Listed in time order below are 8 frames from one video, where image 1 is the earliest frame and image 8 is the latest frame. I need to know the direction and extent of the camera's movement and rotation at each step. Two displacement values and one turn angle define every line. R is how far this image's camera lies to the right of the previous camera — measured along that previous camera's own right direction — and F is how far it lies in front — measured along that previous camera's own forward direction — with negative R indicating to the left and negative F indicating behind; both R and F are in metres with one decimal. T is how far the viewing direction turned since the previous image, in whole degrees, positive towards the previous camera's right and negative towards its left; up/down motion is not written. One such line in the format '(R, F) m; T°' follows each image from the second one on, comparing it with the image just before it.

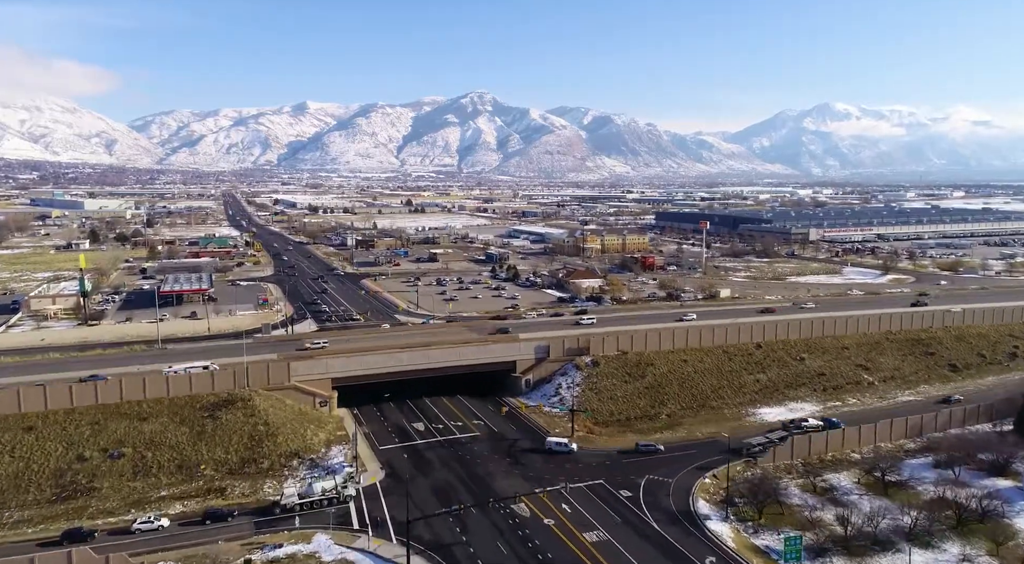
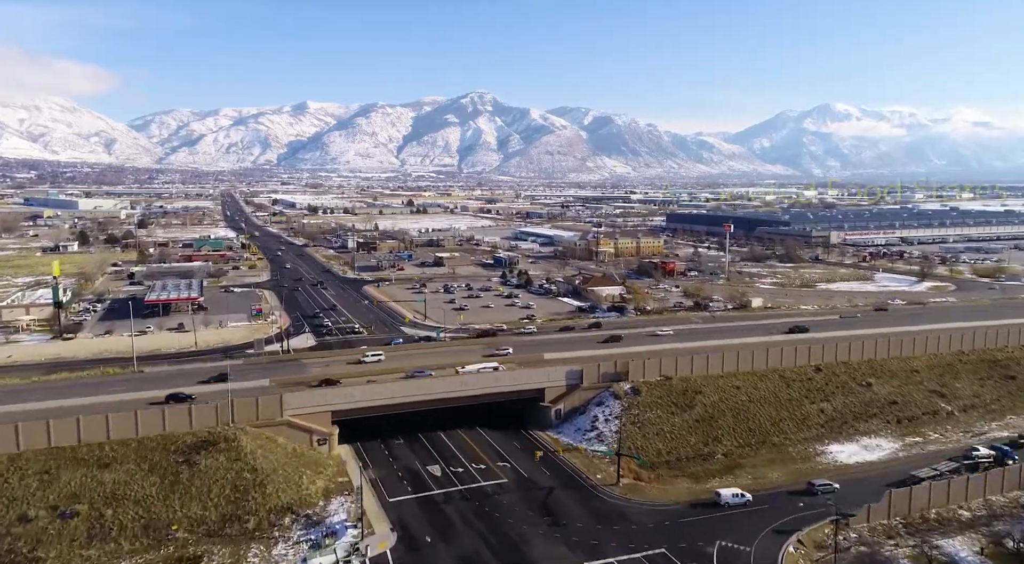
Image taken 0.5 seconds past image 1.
(-0.5, +2.2) m; 0°
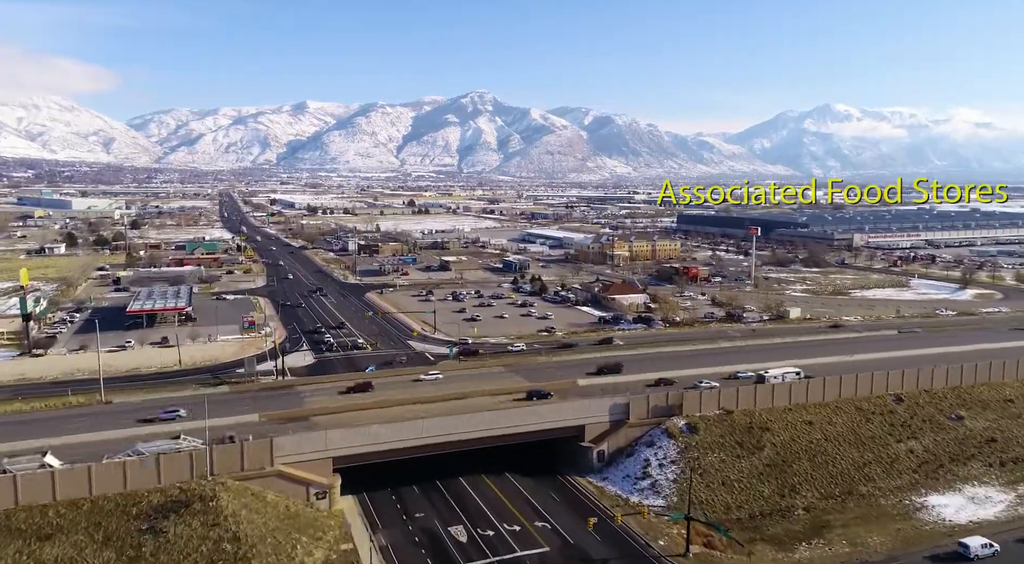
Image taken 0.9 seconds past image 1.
(-0.5, +2.2) m; 0°
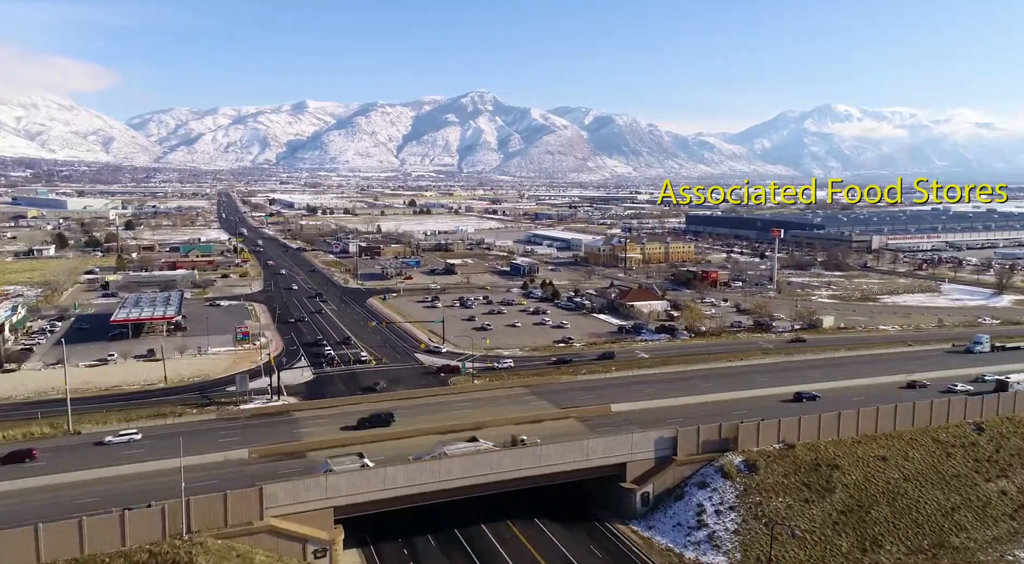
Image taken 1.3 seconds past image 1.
(-0.4, +1.6) m; 0°
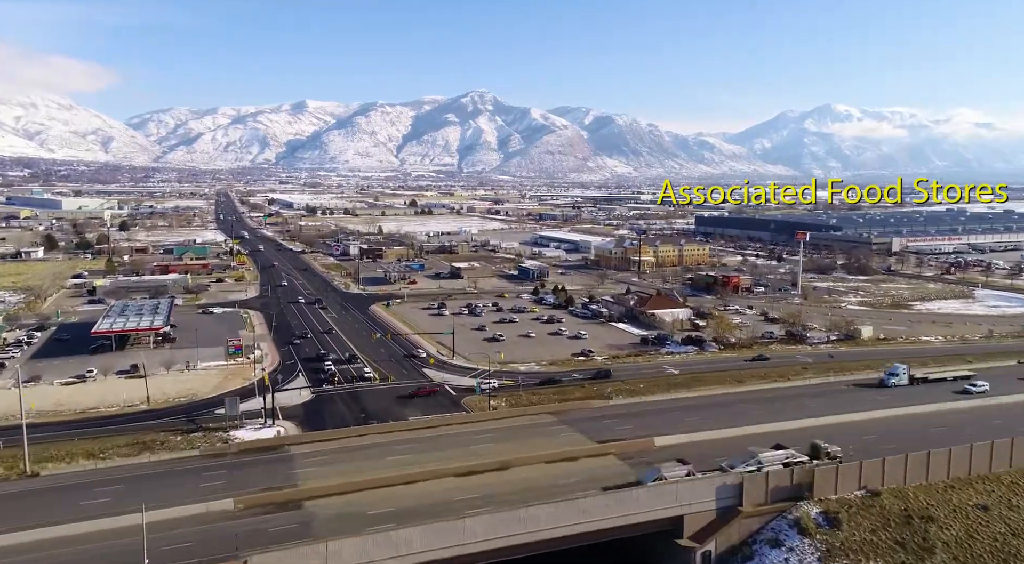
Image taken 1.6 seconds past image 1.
(-0.4, +1.6) m; 0°
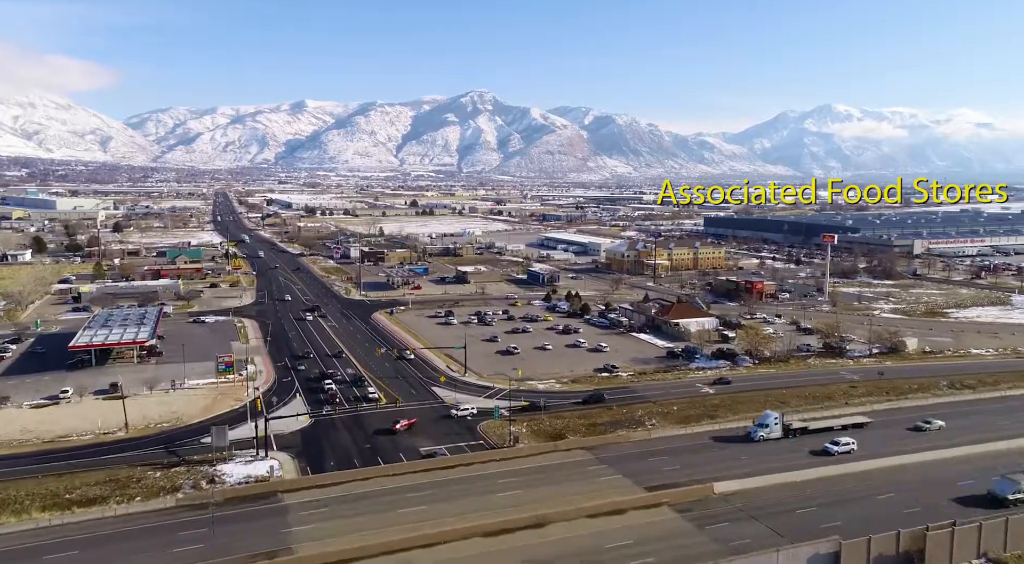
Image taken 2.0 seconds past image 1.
(-0.4, +1.6) m; 0°
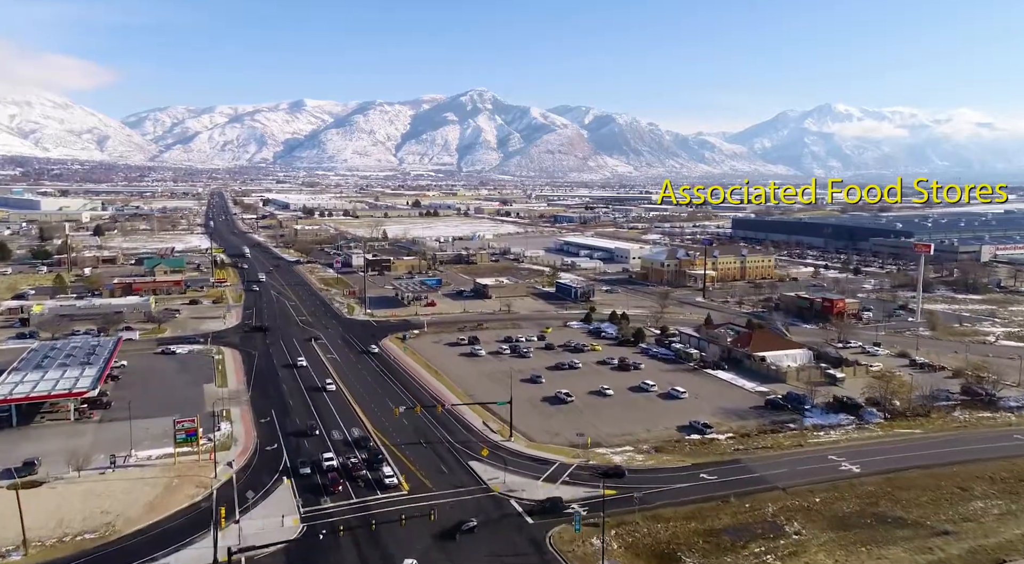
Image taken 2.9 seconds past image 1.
(-1.0, +4.4) m; 0°
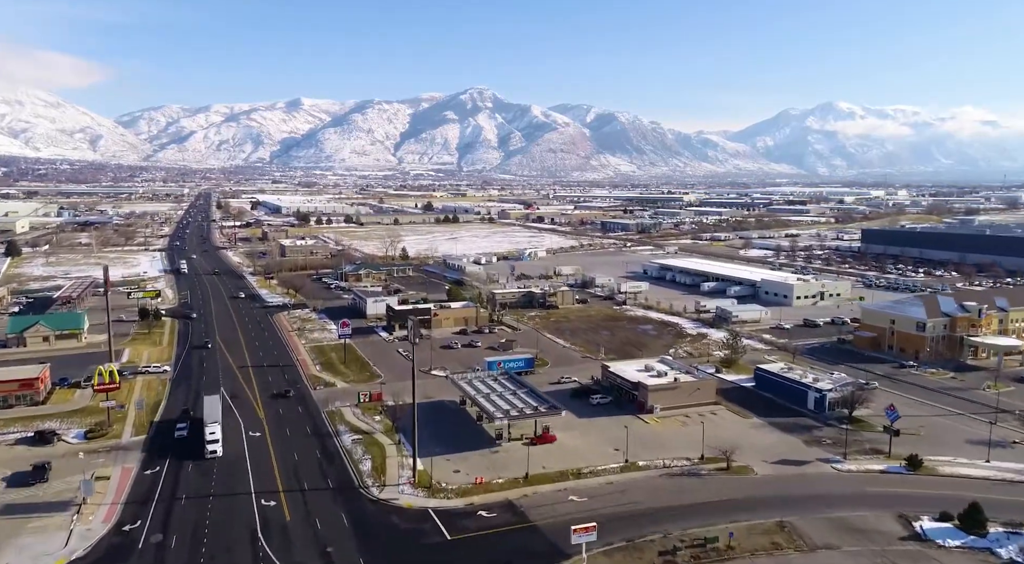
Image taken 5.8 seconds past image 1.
(-3.3, +14.3) m; 0°
